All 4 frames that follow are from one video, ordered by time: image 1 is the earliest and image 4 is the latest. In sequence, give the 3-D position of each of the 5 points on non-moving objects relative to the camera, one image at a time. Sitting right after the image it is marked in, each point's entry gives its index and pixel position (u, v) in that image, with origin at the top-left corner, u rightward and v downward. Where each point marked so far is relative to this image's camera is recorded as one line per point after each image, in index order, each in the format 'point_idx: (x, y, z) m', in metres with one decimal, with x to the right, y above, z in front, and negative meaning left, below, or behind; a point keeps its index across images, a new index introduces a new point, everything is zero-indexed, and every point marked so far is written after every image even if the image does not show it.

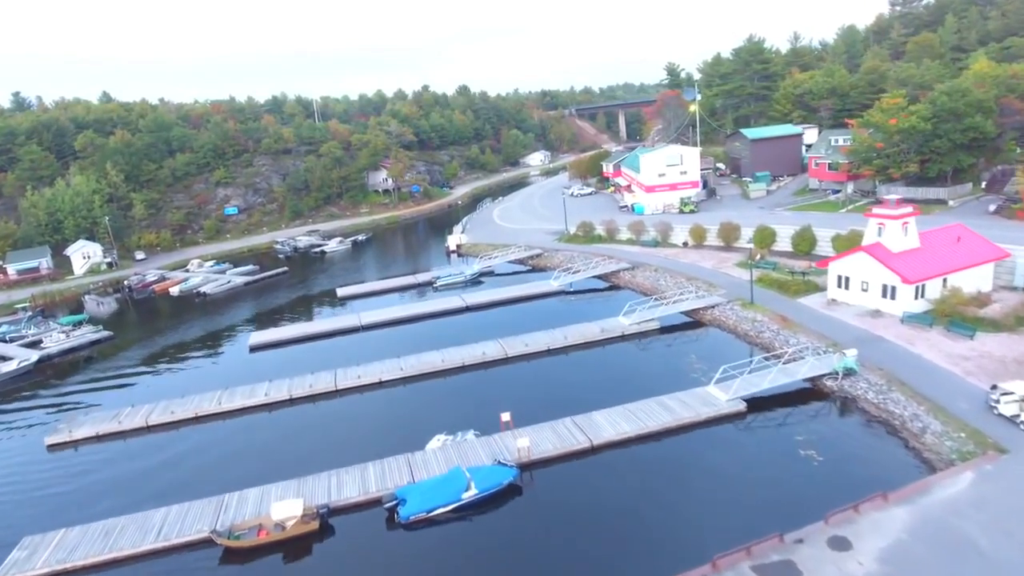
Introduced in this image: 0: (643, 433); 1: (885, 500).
0: (+3.5, -3.9, +17.3) m
1: (+7.4, -4.2, +12.9) m
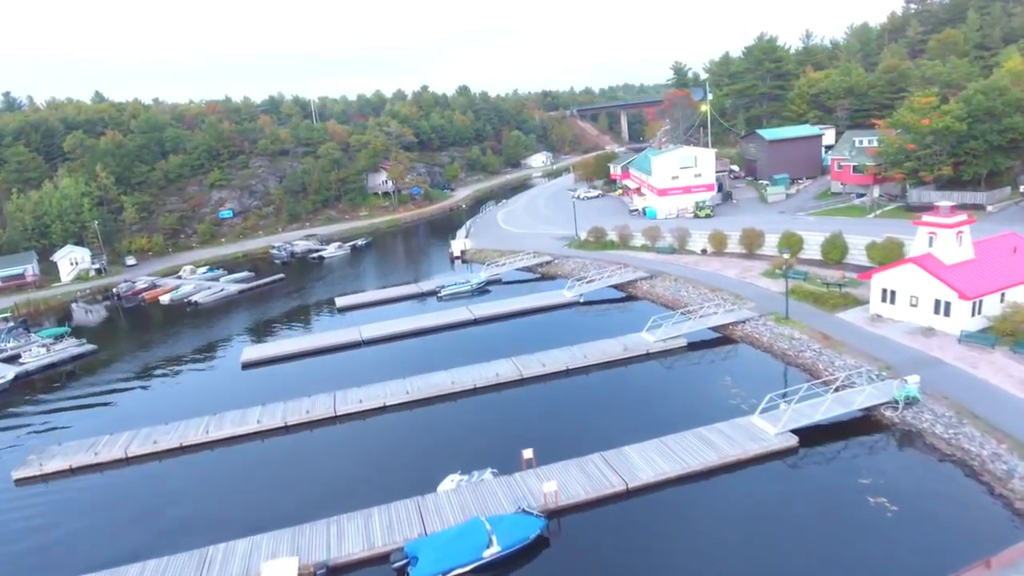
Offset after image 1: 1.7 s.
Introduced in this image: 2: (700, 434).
0: (+4.1, -4.4, +15.3) m
1: (+8.0, -4.7, +10.9) m
2: (+4.9, -3.8, +16.7) m
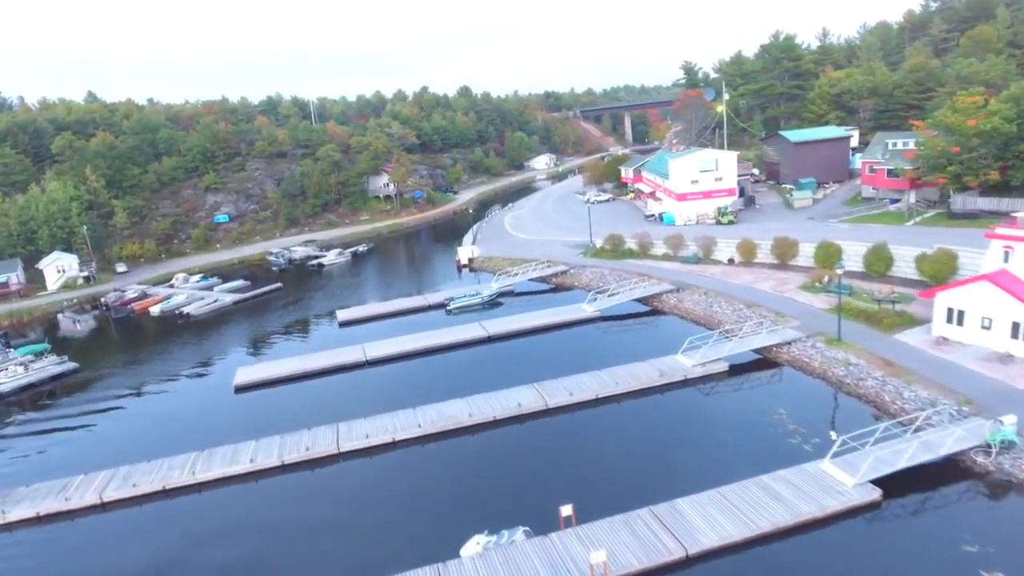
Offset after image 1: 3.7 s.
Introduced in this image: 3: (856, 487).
0: (+4.8, -5.0, +13.0) m
1: (+8.8, -5.3, +8.6) m
2: (+5.6, -4.4, +14.4) m
3: (+7.4, -4.3, +13.9) m
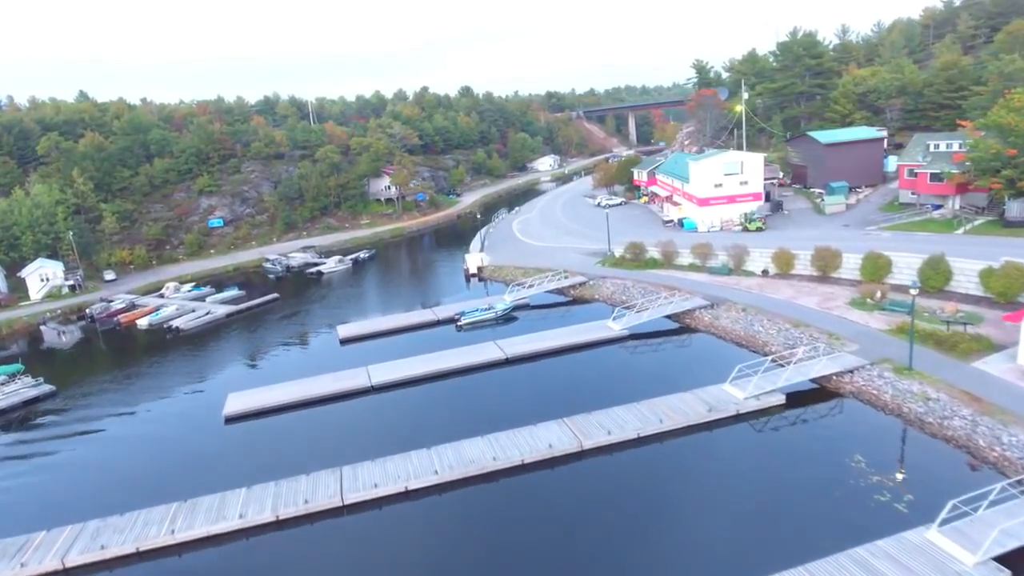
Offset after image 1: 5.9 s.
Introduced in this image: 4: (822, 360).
0: (+5.6, -5.6, +10.5) m
1: (+9.6, -5.9, +6.1) m
2: (+6.4, -5.0, +11.9) m
3: (+8.2, -4.9, +11.4) m
4: (+9.5, -2.2, +20.0) m
